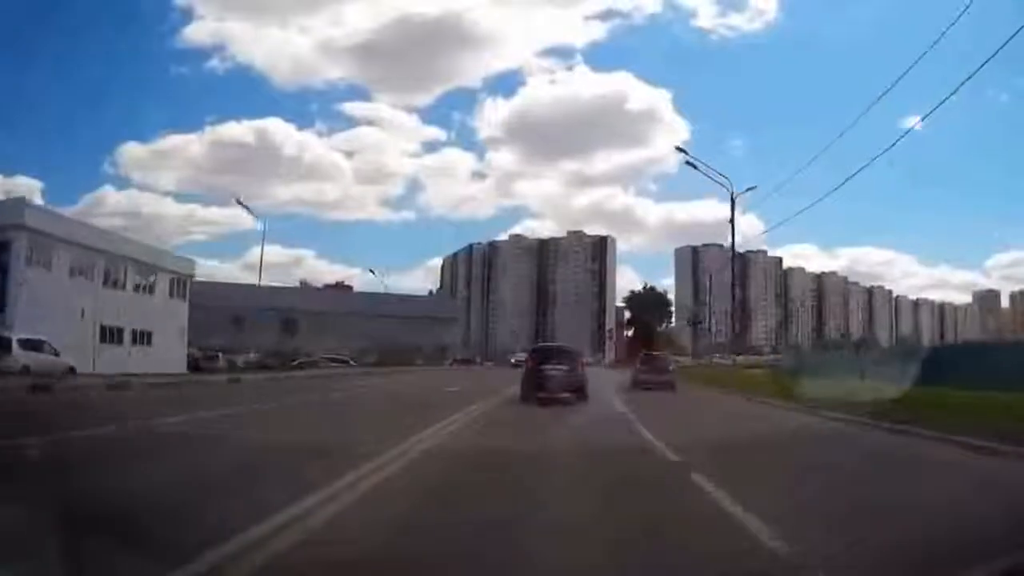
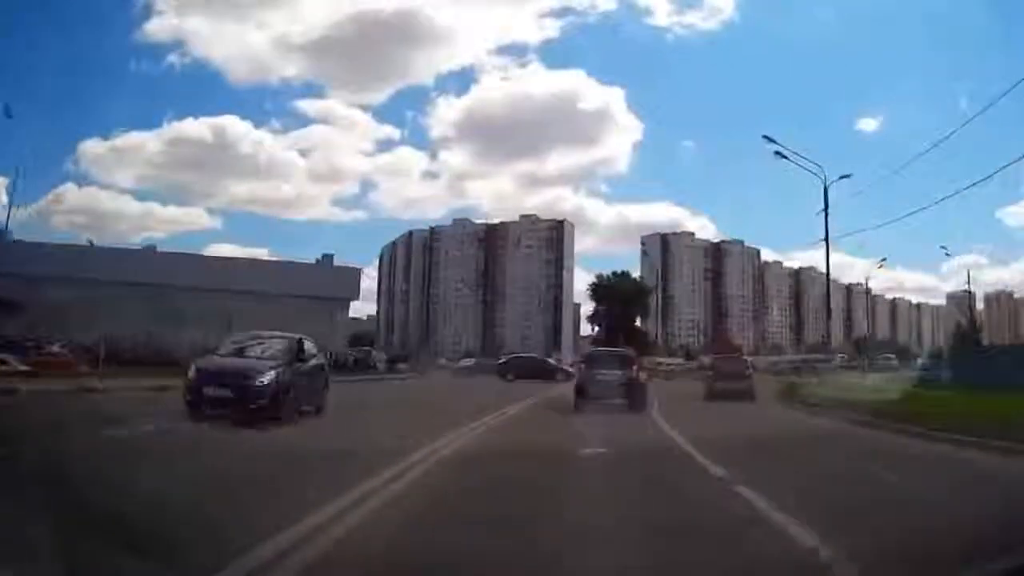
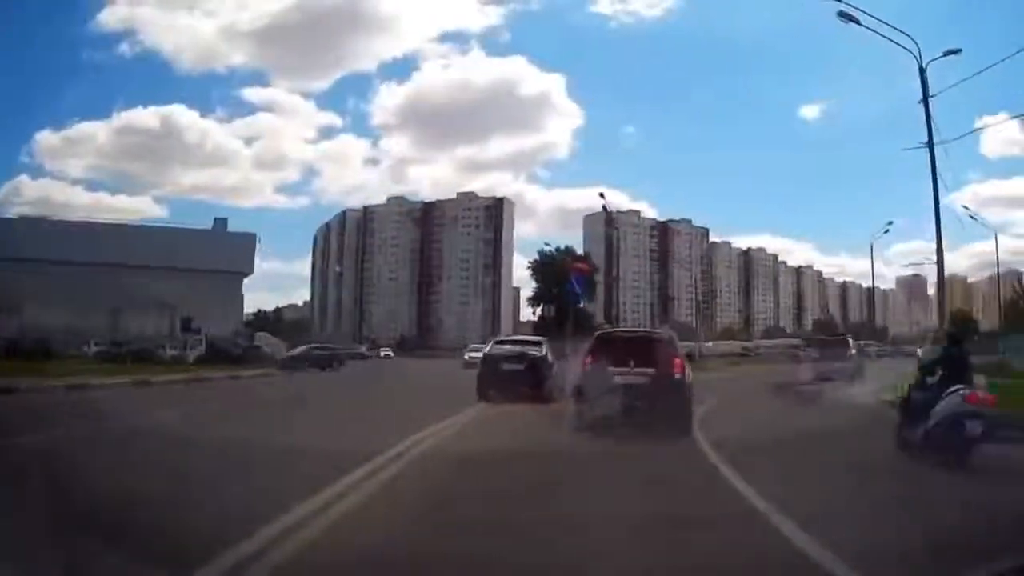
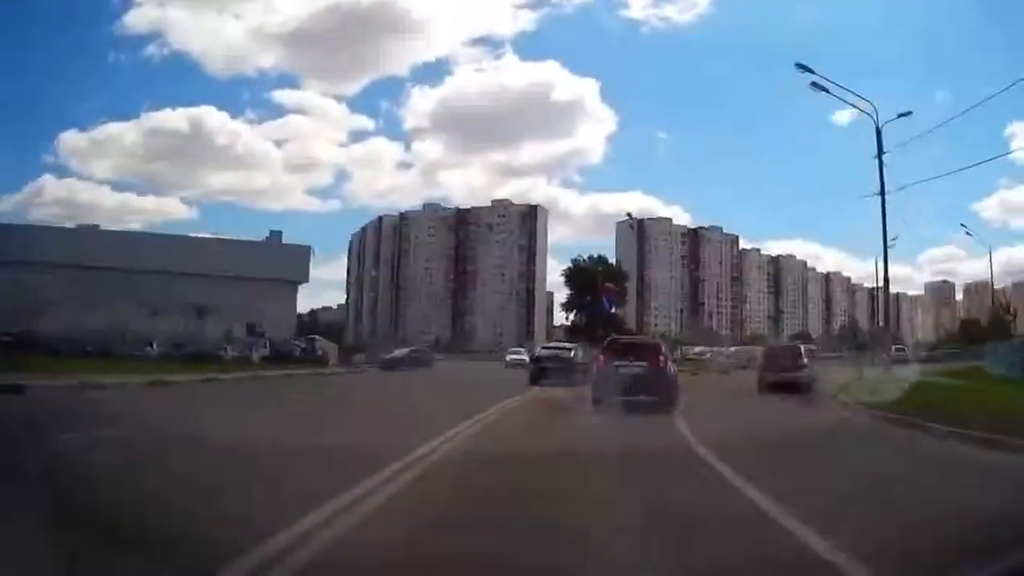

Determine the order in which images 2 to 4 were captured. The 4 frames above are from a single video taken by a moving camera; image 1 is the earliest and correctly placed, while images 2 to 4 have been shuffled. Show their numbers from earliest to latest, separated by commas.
2, 4, 3
